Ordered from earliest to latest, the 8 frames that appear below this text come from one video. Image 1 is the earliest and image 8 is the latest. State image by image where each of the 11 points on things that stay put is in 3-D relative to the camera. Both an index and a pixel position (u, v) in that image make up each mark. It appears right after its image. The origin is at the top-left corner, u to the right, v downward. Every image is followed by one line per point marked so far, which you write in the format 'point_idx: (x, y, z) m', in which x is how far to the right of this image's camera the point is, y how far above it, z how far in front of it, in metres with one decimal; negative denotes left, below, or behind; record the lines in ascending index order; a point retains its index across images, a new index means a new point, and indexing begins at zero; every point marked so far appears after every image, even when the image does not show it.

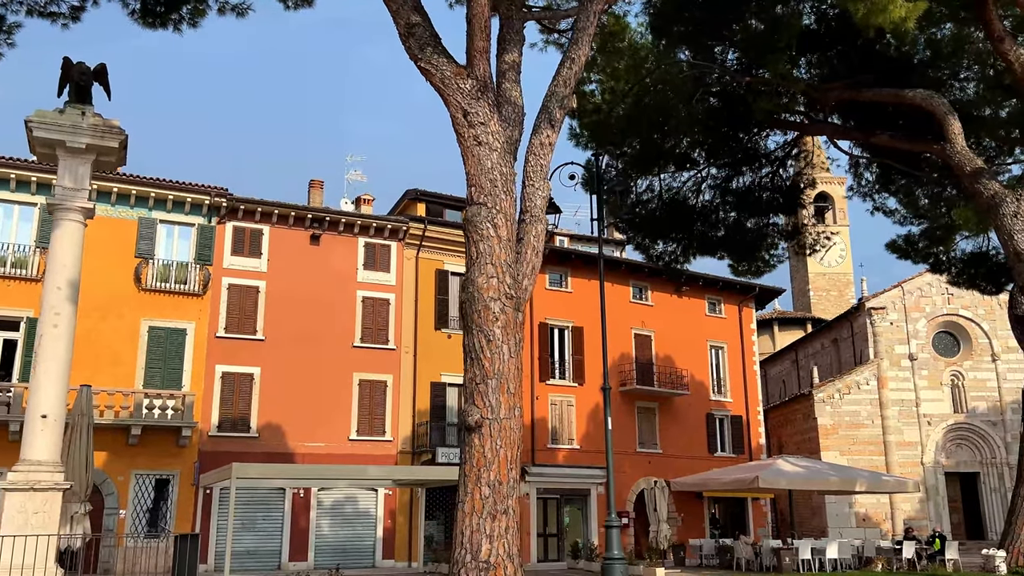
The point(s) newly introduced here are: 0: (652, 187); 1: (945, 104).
0: (+2.2, +1.6, +13.6) m
1: (+4.7, +2.0, +9.5) m
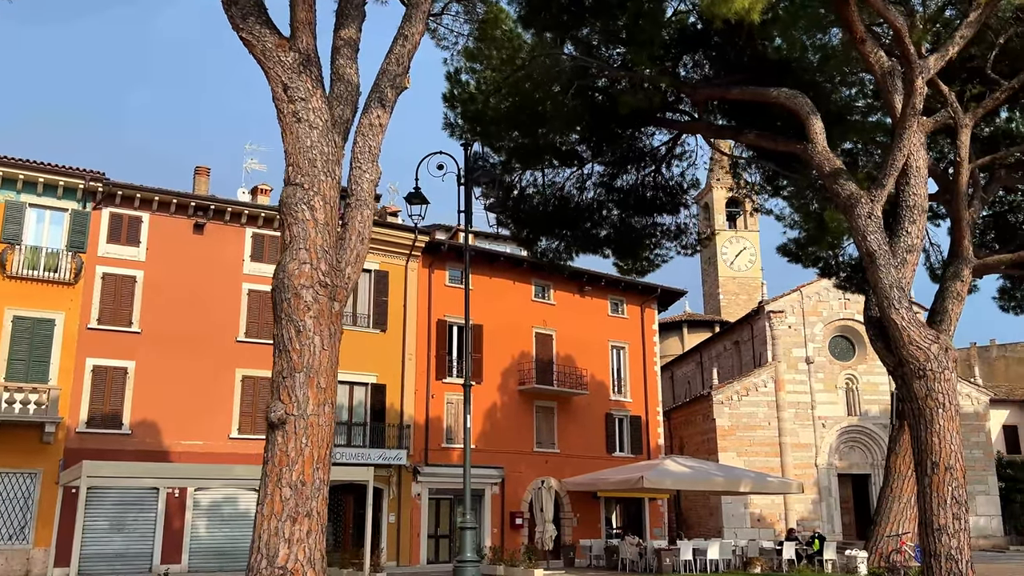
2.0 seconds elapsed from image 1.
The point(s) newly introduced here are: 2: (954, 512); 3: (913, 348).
0: (+0.4, +1.7, +13.4) m
1: (+3.2, +2.0, +9.5) m
2: (+4.0, -2.0, +8.0) m
3: (+3.8, -0.6, +8.4) m
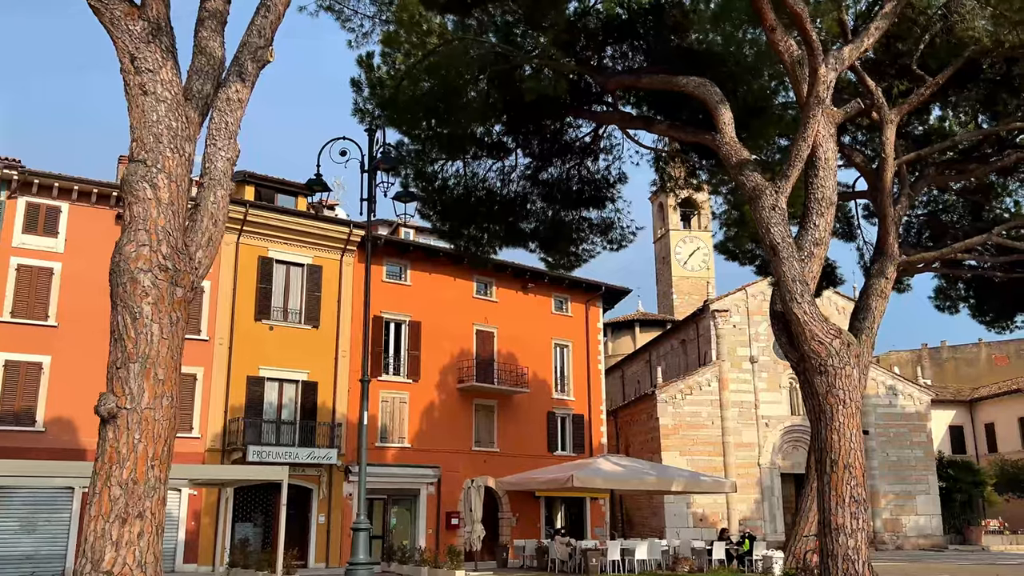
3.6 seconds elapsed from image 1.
0: (-0.8, +1.7, +13.1) m
1: (+2.2, +2.1, +9.3) m
2: (+3.0, -2.0, +7.8) m
3: (+2.8, -0.5, +8.2) m
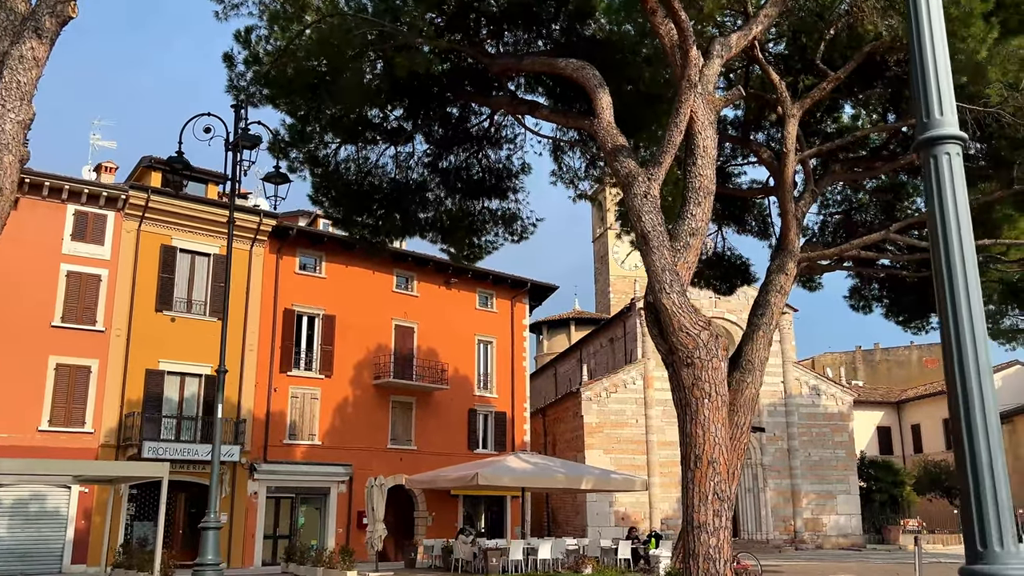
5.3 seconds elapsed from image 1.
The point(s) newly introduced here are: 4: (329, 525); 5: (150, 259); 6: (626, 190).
0: (-2.3, +1.9, +12.6) m
1: (+0.8, +2.2, +8.9) m
2: (+1.7, -1.9, +7.5) m
3: (+1.5, -0.4, +7.9) m
4: (-4.1, -5.3, +19.7) m
5: (-7.7, +0.6, +18.5) m
6: (+1.1, +0.9, +8.5) m
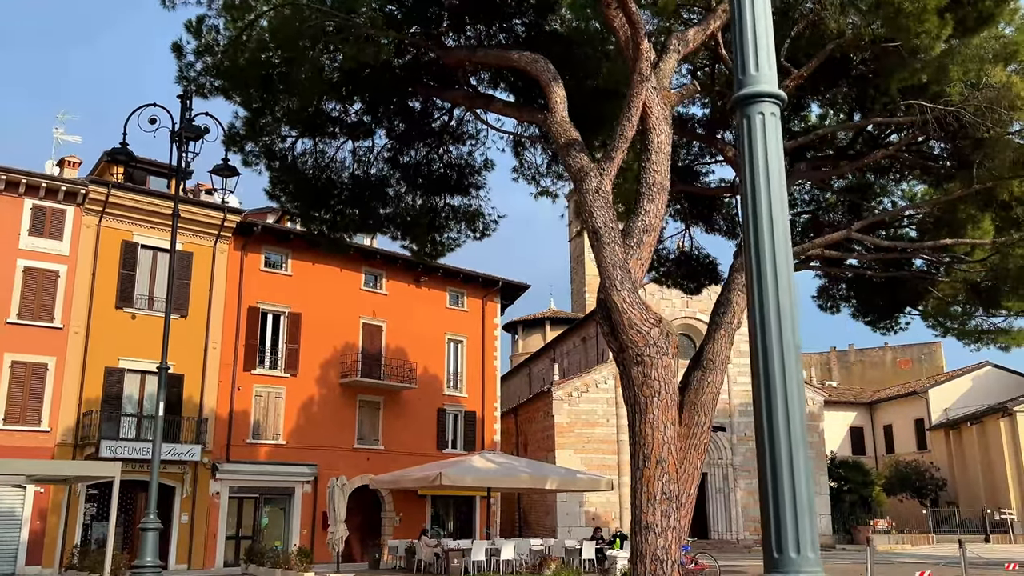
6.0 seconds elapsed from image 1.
0: (-2.8, +1.9, +12.4) m
1: (+0.4, +2.2, +8.8) m
2: (+1.3, -1.9, +7.4) m
3: (+1.1, -0.4, +7.8) m
4: (-4.9, -5.3, +19.4) m
5: (-8.3, +0.7, +18.2) m
6: (+0.6, +1.0, +8.4) m
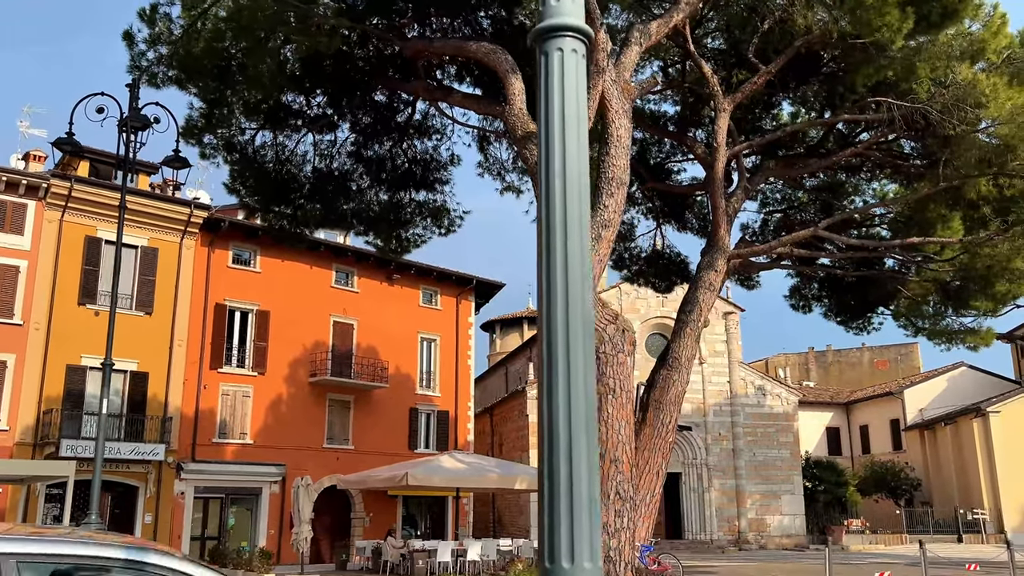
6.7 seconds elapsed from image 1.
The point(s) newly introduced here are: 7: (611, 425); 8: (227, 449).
0: (-3.3, +2.0, +12.1) m
1: (-0.1, +2.2, +8.6) m
2: (+0.9, -1.8, +7.2) m
3: (+0.7, -0.4, +7.6) m
4: (-5.5, -5.2, +19.2) m
5: (-8.9, +0.8, +17.9) m
6: (+0.2, +1.0, +8.2) m
7: (+0.8, -1.2, +7.4) m
8: (-6.2, -3.5, +19.0) m
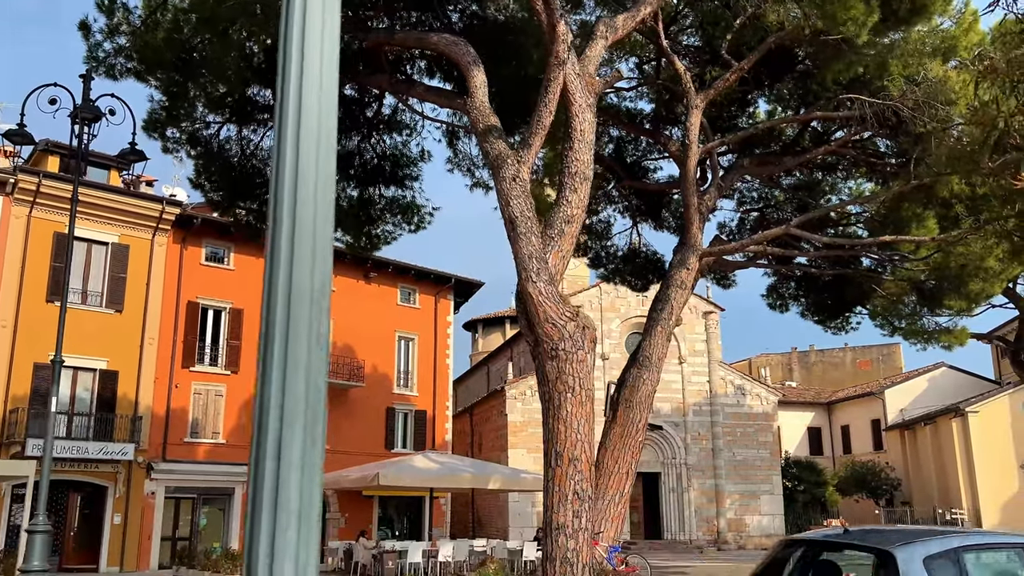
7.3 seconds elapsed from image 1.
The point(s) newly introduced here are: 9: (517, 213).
0: (-3.7, +2.0, +11.9) m
1: (-0.4, +2.3, +8.5) m
2: (+0.5, -1.8, +7.1) m
3: (+0.3, -0.3, +7.5) m
4: (-6.0, -5.2, +18.9) m
5: (-9.4, +0.8, +17.6) m
6: (-0.1, +1.1, +8.1) m
7: (+0.5, -1.1, +7.3) m
8: (-6.7, -3.4, +18.8) m
9: (0.0, +0.7, +7.8) m
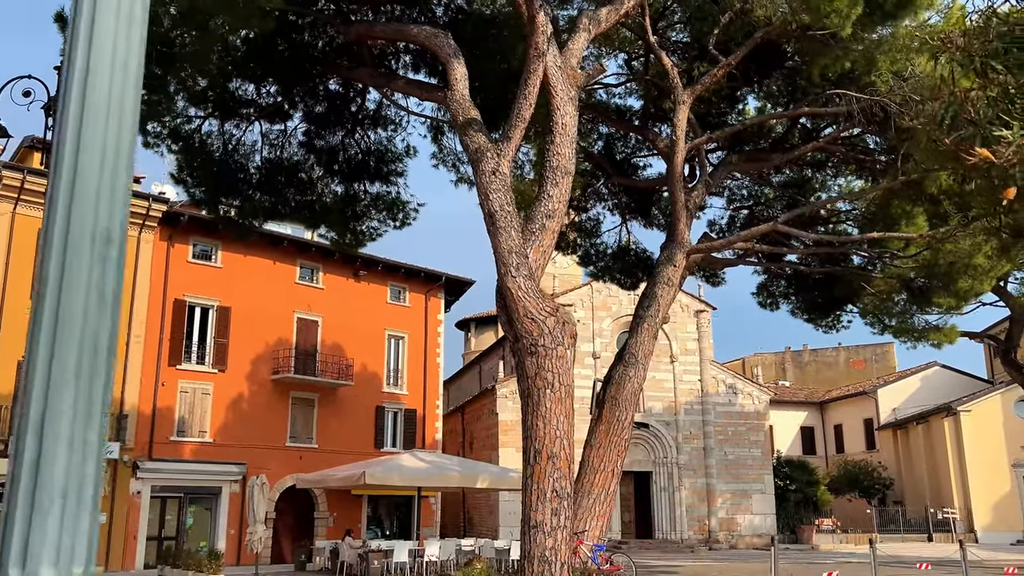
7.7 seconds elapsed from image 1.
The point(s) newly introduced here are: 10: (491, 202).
0: (-3.9, +2.1, +11.8) m
1: (-0.6, +2.3, +8.4) m
2: (+0.3, -1.8, +7.0) m
3: (+0.1, -0.3, +7.4) m
4: (-6.3, -5.1, +18.8) m
5: (-9.7, +0.9, +17.4) m
6: (-0.3, +1.1, +8.0) m
7: (+0.3, -1.1, +7.2) m
8: (-6.9, -3.4, +18.7) m
9: (-0.1, +0.7, +7.7) m
10: (-0.2, +0.8, +7.7) m
